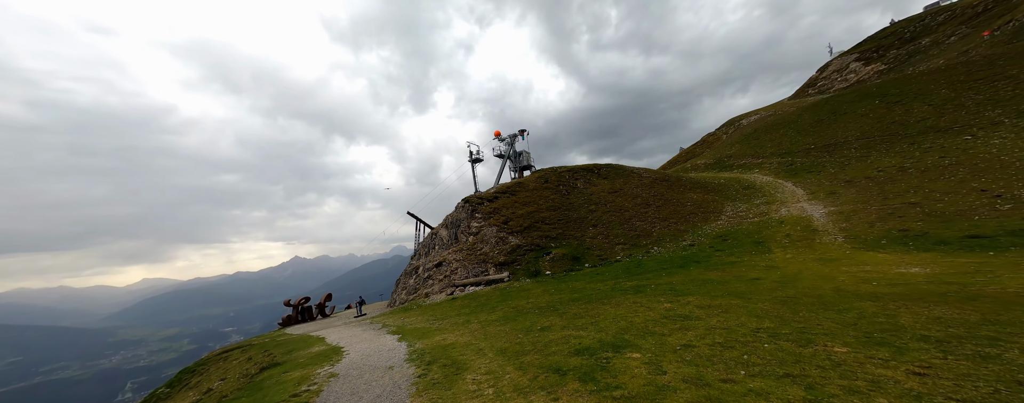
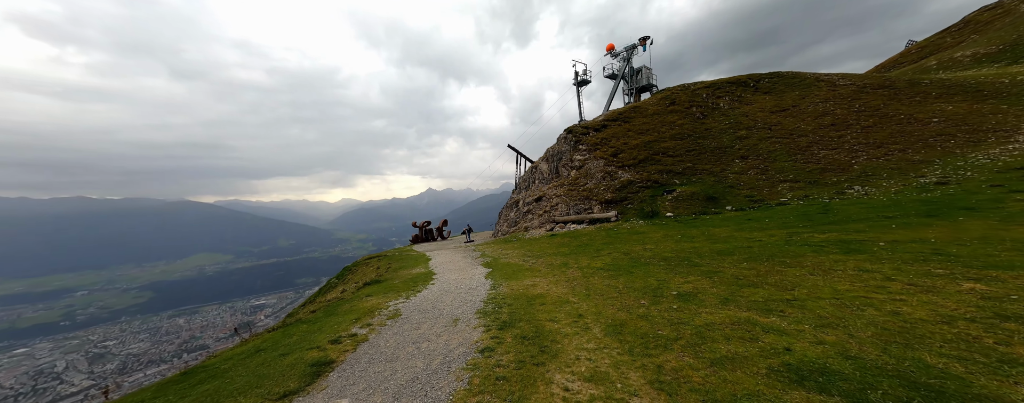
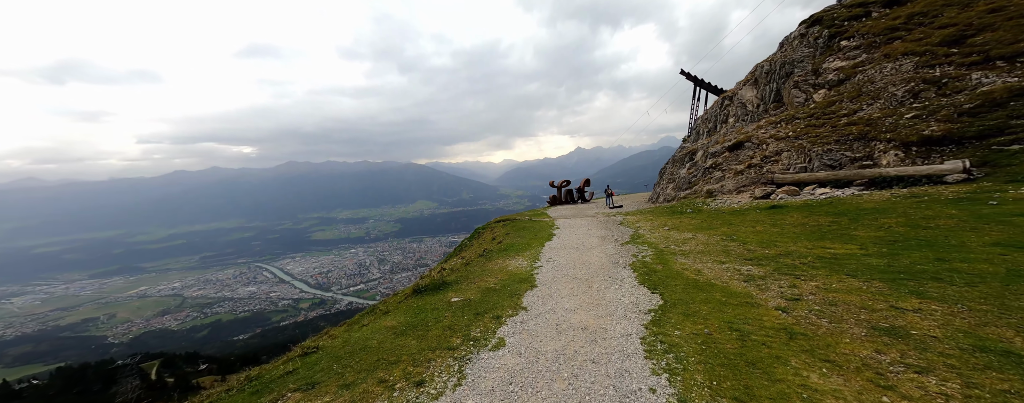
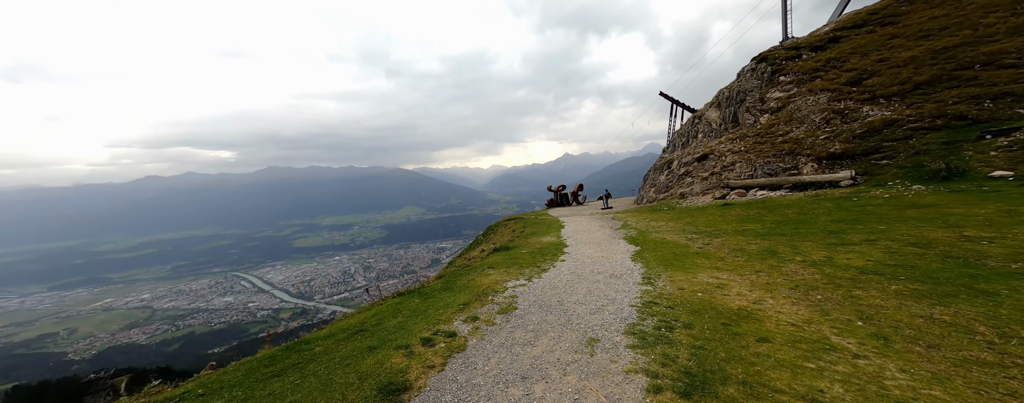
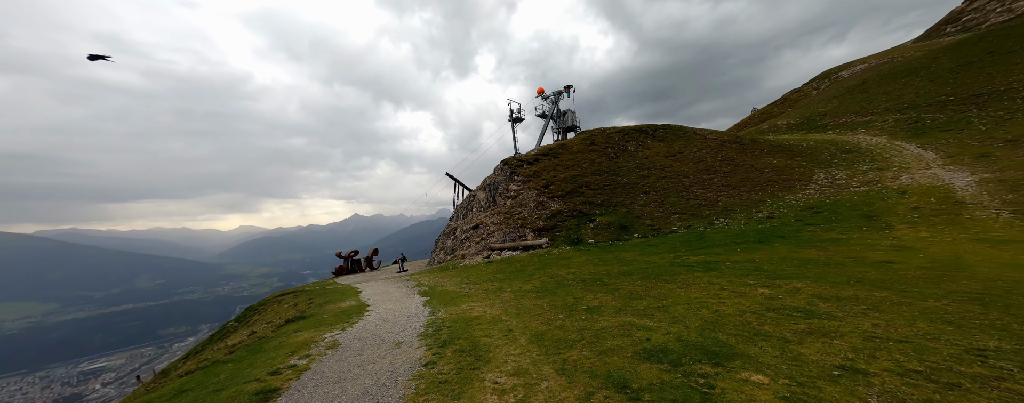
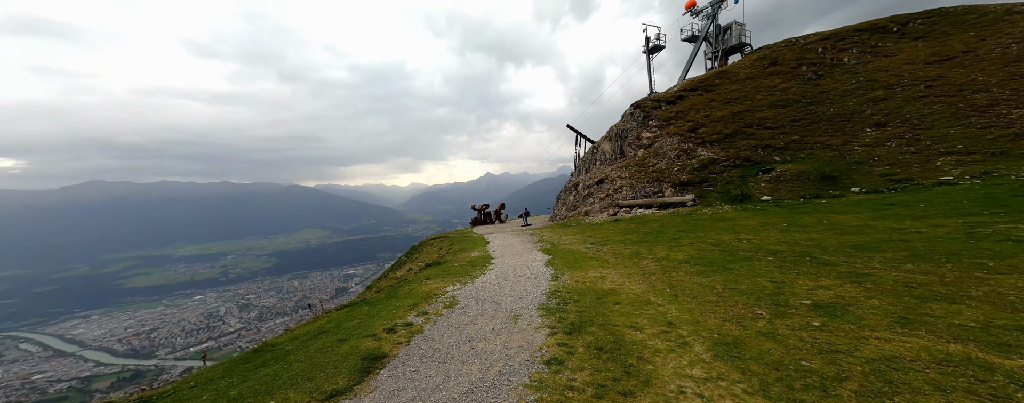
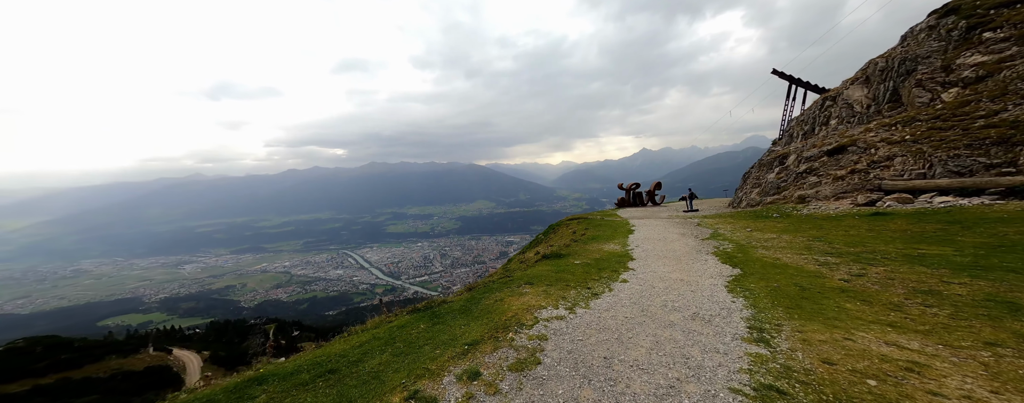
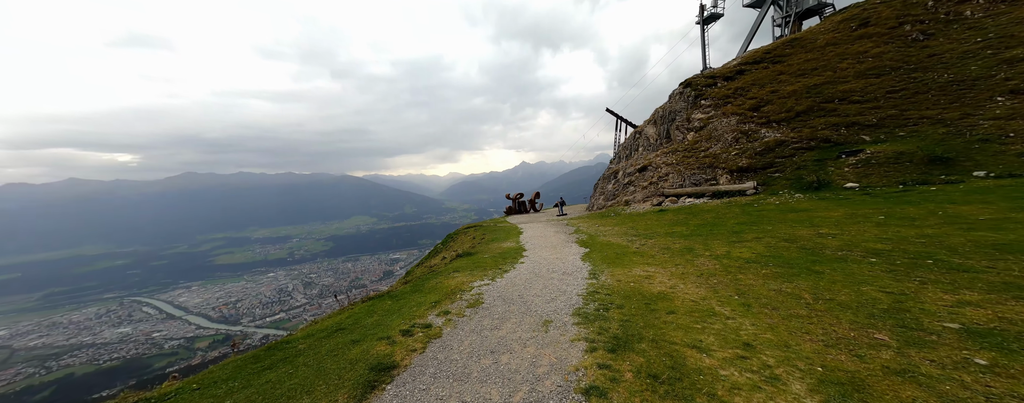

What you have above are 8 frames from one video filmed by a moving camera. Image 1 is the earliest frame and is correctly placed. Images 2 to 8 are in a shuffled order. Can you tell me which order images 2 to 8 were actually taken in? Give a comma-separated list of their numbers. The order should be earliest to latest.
5, 2, 6, 8, 4, 7, 3
